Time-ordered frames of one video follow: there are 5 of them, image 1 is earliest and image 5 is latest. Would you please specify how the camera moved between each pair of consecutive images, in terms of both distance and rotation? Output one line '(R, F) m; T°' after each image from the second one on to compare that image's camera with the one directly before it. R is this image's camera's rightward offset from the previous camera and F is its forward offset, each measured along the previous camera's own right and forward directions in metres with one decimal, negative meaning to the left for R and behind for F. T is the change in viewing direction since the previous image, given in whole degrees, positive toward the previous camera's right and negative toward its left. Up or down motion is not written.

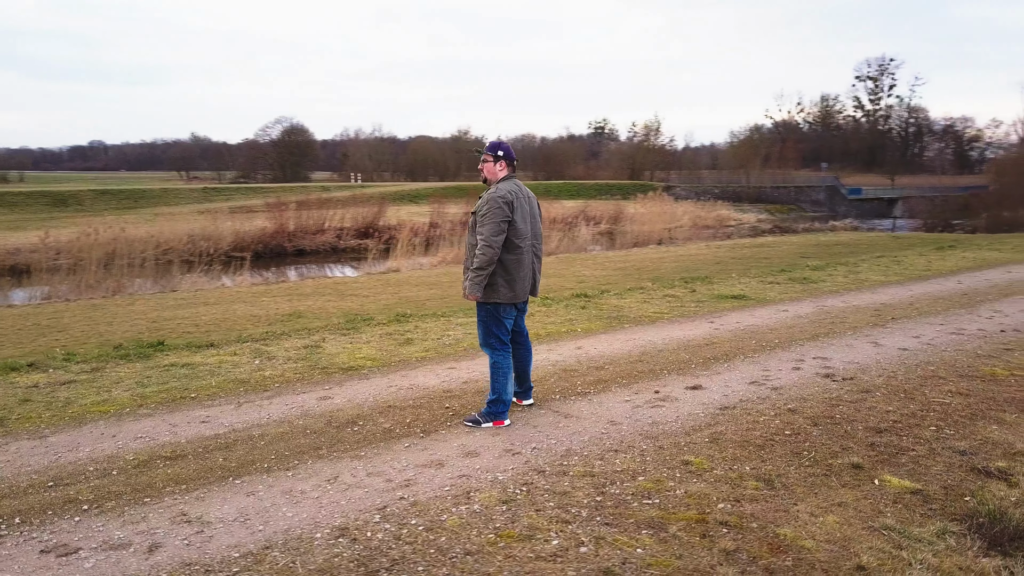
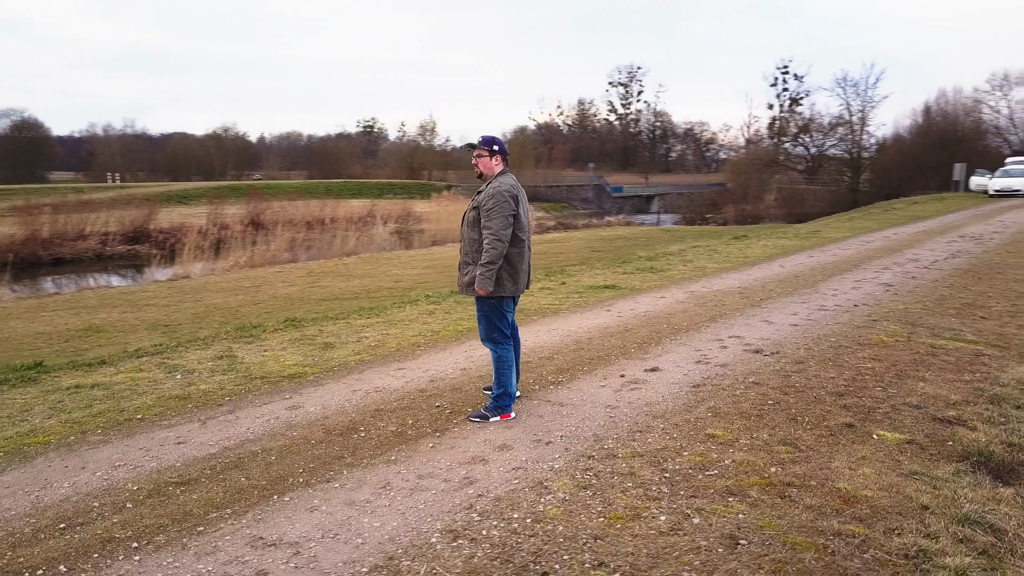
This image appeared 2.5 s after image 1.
(-1.4, +0.1) m; +16°
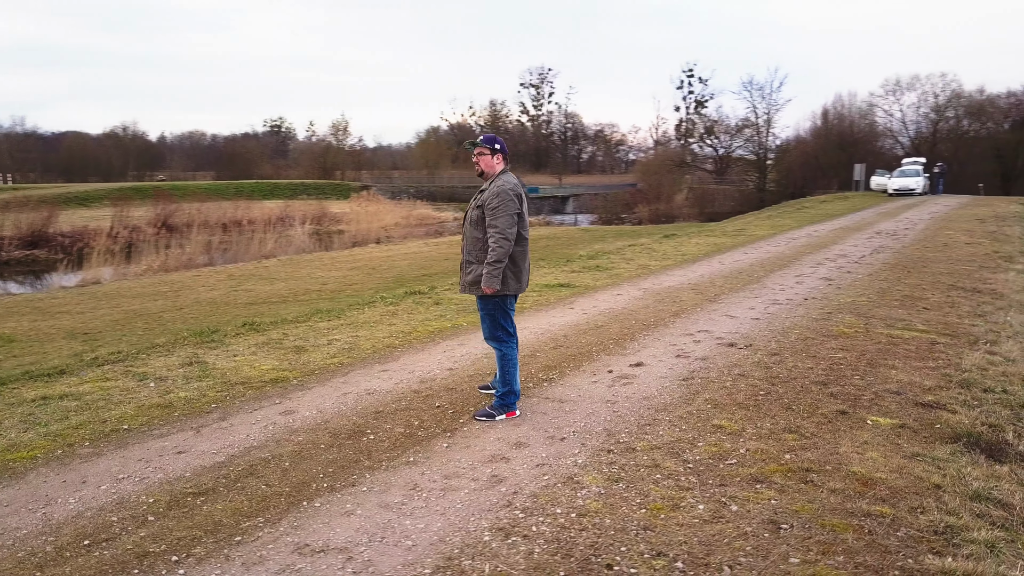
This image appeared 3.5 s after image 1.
(-0.6, 0.0) m; +6°
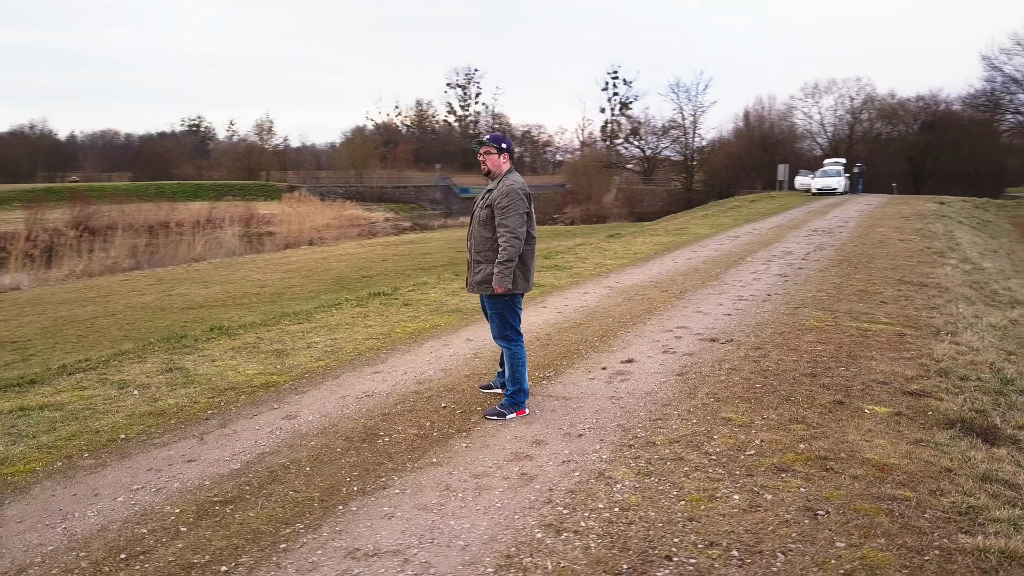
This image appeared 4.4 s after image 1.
(-0.5, 0.0) m; +5°
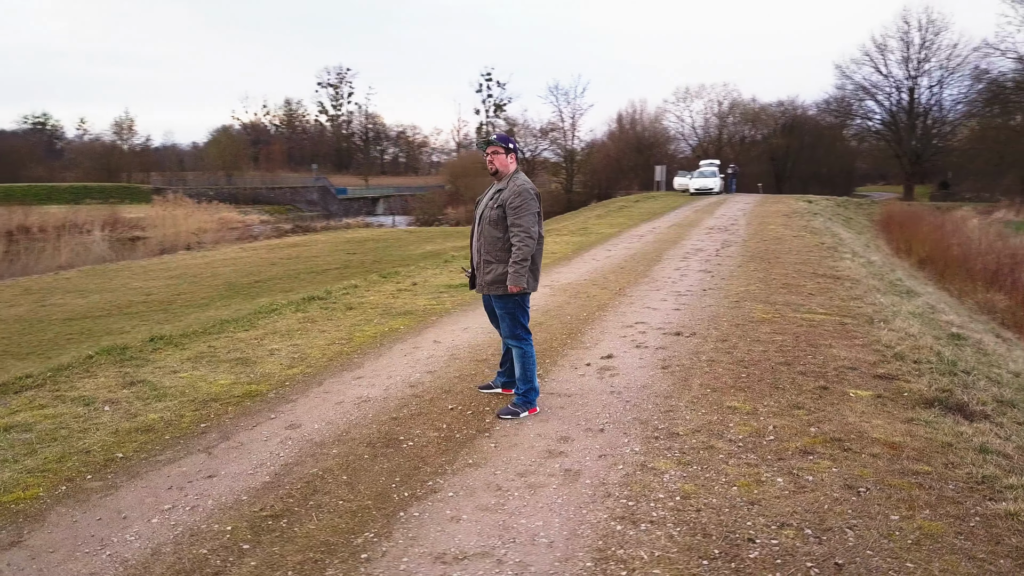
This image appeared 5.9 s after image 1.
(-0.8, 0.0) m; +9°
